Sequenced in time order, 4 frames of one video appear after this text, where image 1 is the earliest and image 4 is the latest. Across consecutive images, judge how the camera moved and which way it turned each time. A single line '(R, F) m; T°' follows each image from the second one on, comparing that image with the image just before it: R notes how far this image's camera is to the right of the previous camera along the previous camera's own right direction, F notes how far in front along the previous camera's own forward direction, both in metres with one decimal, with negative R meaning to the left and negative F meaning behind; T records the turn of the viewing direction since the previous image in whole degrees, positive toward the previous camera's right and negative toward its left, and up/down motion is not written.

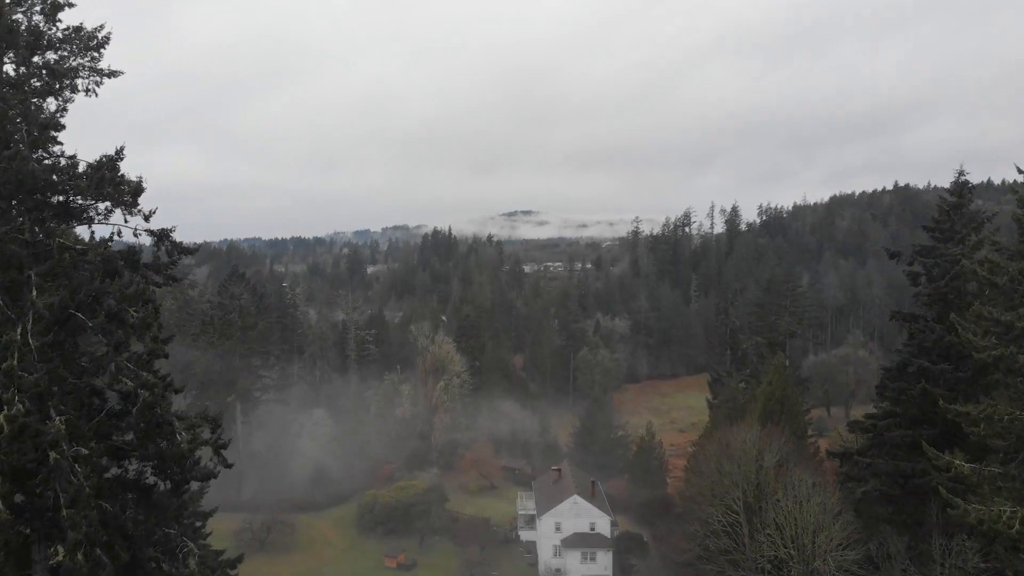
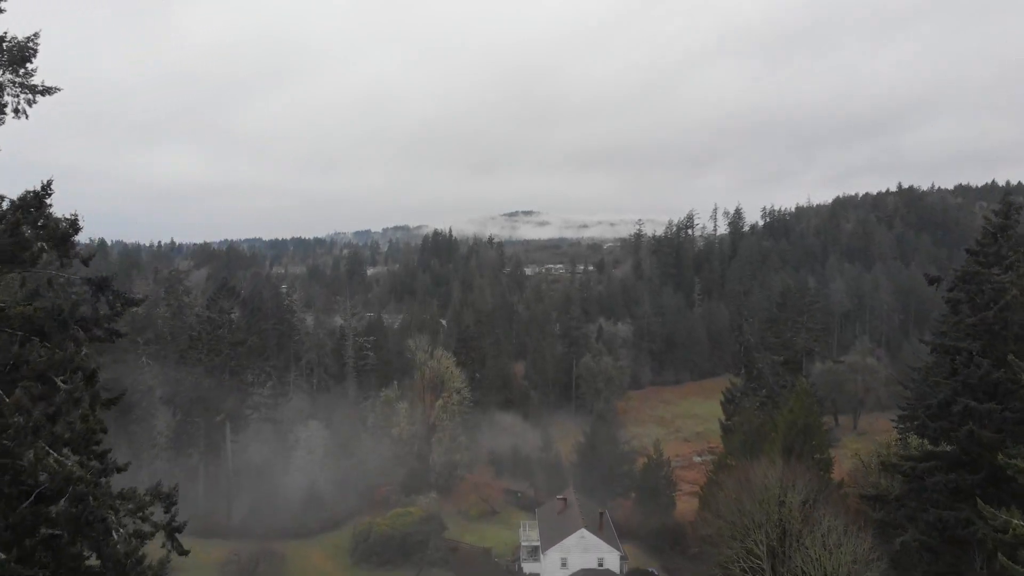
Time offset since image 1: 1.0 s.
(-0.1, +1.4) m; 0°
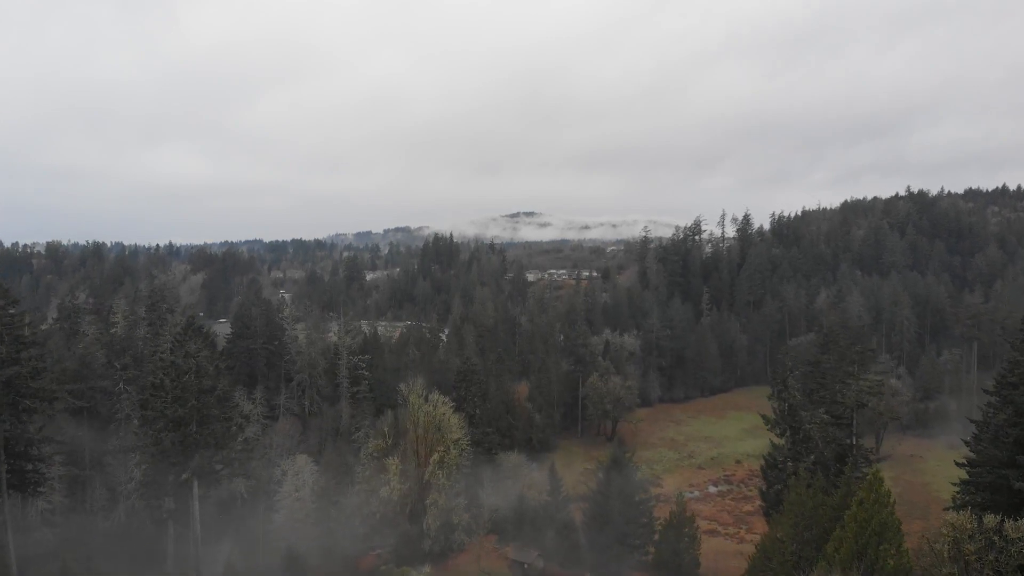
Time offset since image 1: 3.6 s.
(-0.2, +3.6) m; 0°
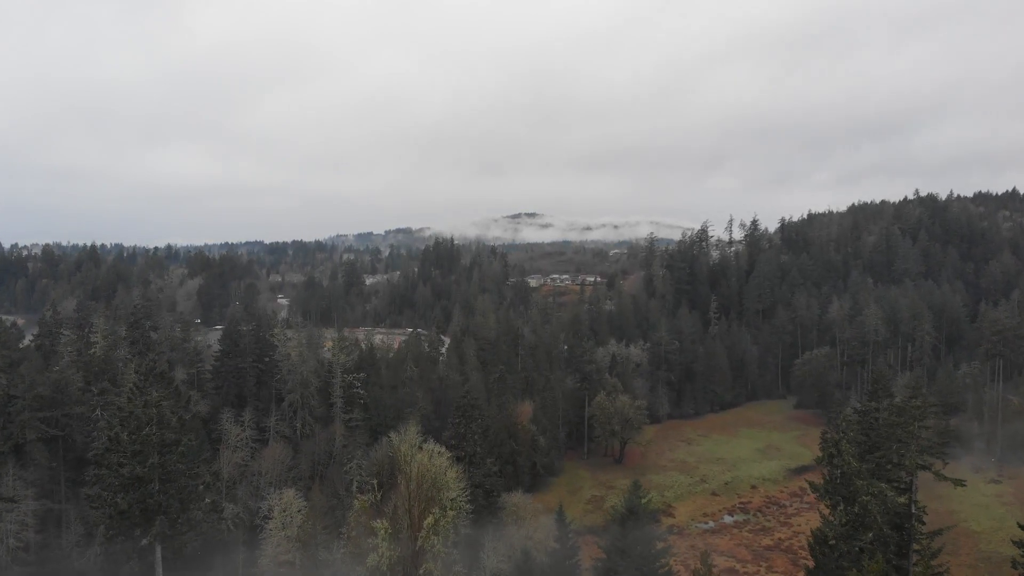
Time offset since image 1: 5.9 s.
(-0.2, +3.2) m; 0°
